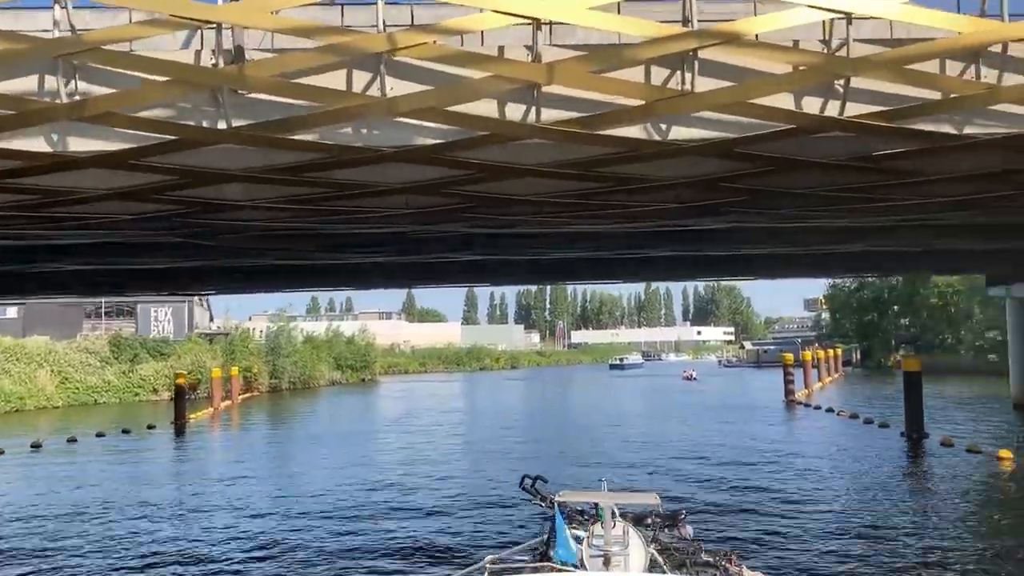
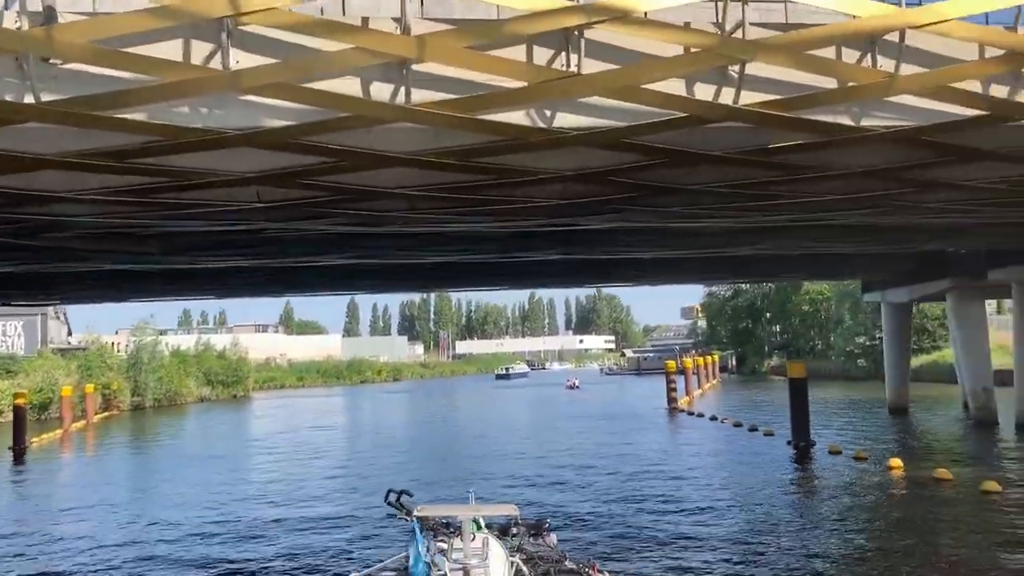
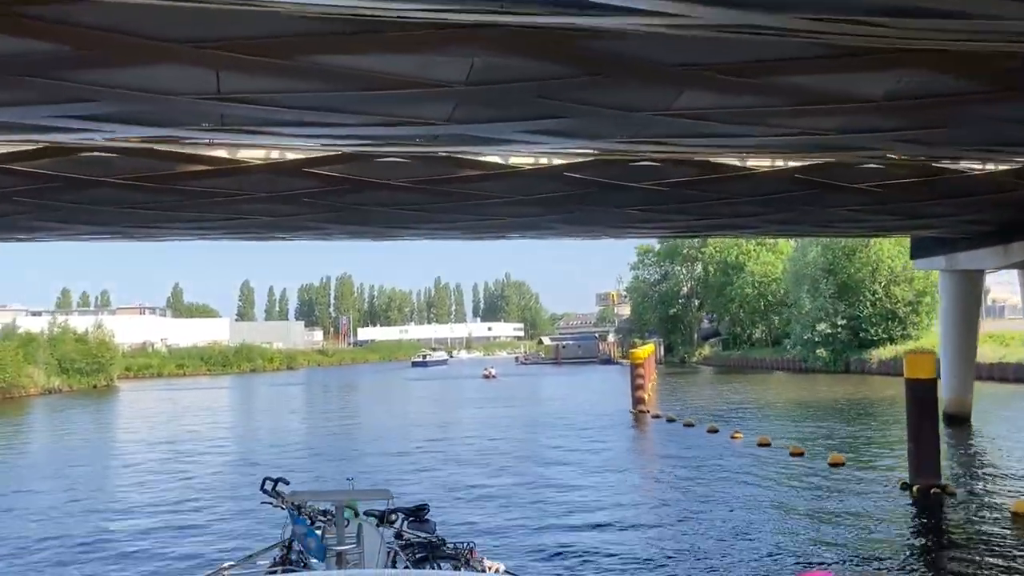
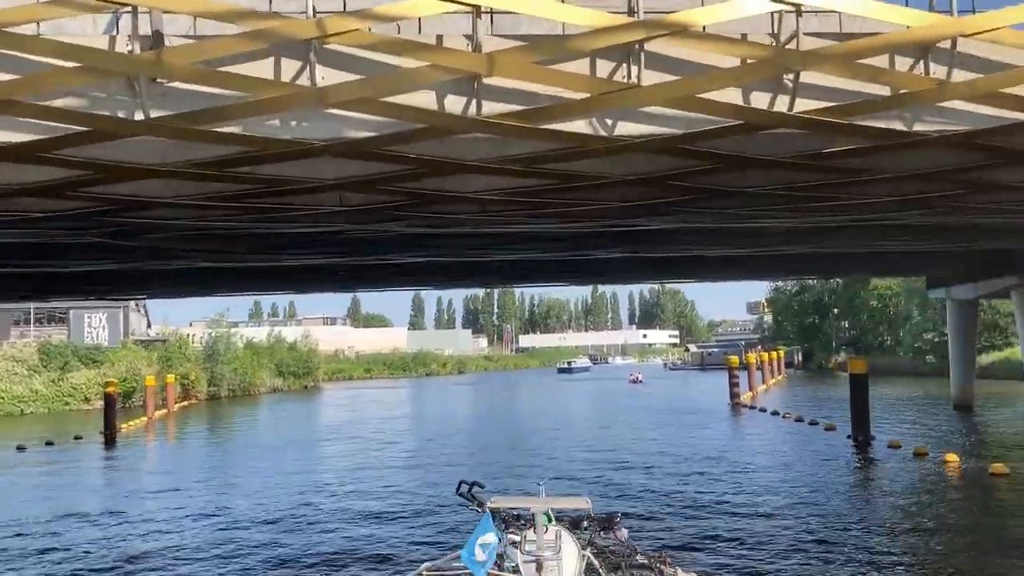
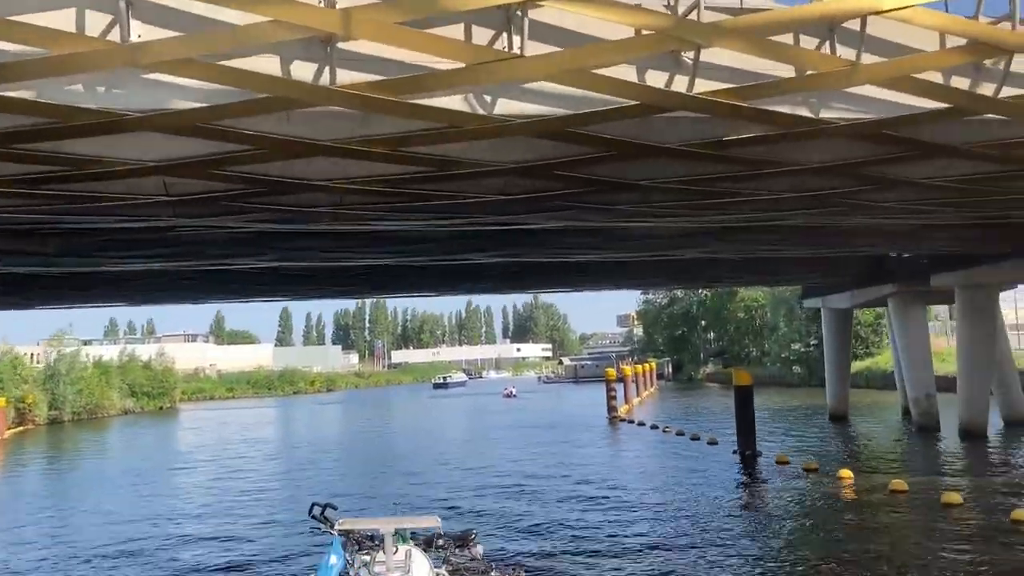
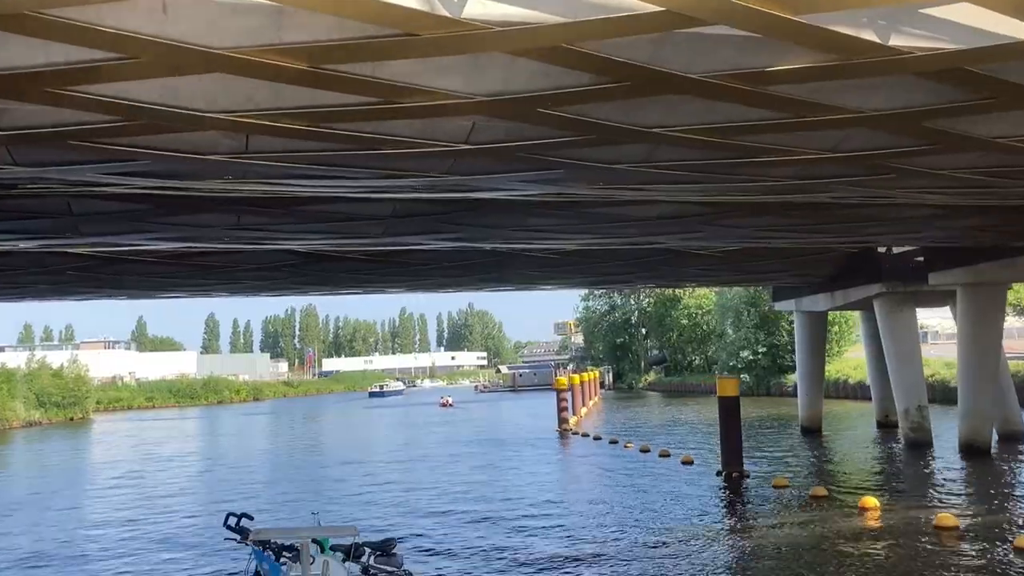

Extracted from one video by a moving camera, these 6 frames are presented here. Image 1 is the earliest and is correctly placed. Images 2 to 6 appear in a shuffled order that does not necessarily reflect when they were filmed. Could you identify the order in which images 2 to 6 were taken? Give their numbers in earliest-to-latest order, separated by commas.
4, 2, 5, 6, 3
